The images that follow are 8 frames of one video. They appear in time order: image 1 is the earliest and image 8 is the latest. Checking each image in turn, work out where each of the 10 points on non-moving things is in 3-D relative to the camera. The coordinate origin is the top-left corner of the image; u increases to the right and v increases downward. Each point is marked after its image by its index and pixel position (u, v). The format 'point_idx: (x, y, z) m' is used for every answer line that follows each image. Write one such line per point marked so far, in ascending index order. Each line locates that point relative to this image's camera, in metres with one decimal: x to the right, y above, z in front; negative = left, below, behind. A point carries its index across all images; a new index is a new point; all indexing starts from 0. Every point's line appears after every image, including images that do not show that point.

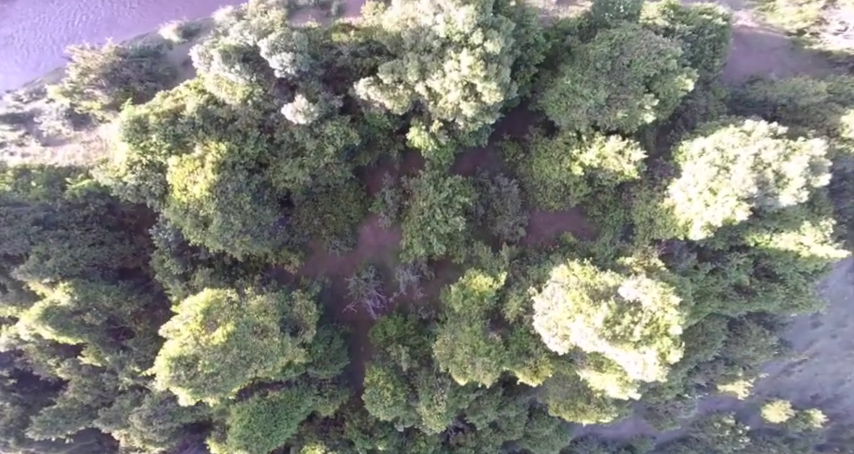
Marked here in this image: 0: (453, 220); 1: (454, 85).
0: (+1.2, +0.2, +20.1) m
1: (+1.0, +5.7, +17.6) m
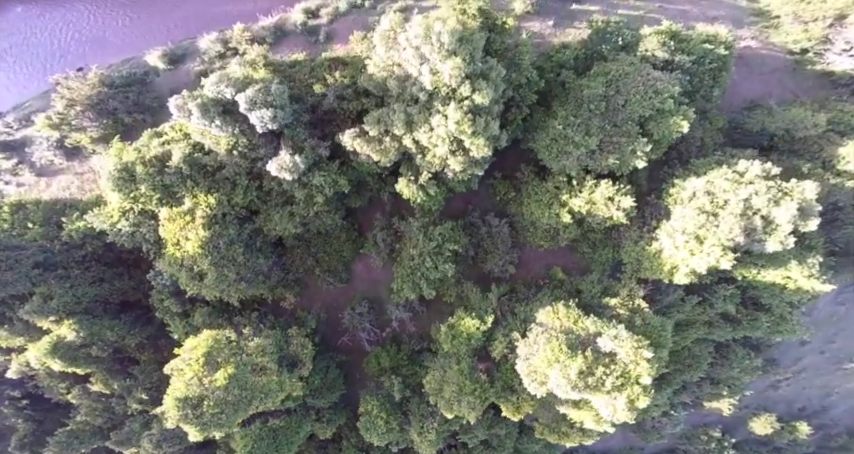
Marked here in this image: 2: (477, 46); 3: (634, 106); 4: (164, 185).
0: (+0.7, -1.8, +20.4) m
1: (+0.5, +3.4, +17.5) m
2: (+1.8, +7.1, +16.8) m
3: (+9.3, +5.4, +19.6) m
4: (-12.0, +1.6, +19.9) m
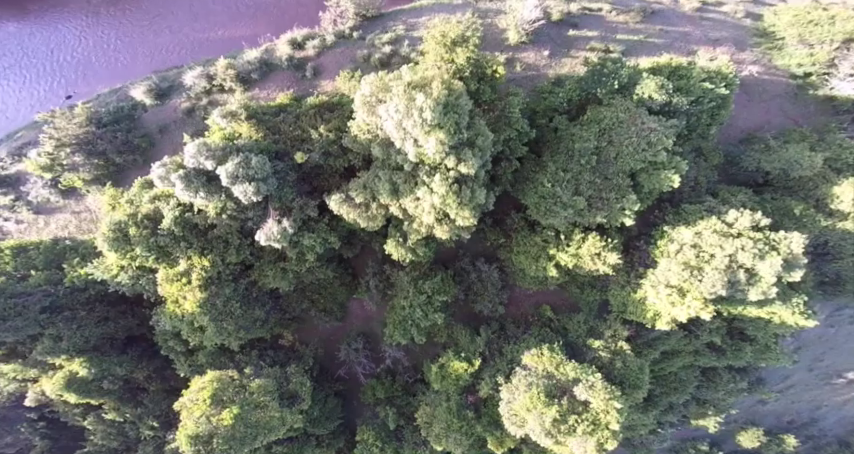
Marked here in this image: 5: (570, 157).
0: (+0.3, -4.2, +21.1) m
1: (0.0, +0.7, +17.6) m
2: (+1.3, +4.2, +16.5) m
3: (+8.8, +2.9, +19.4) m
4: (-12.5, -1.0, +20.3) m
5: (+6.4, +3.0, +19.8) m
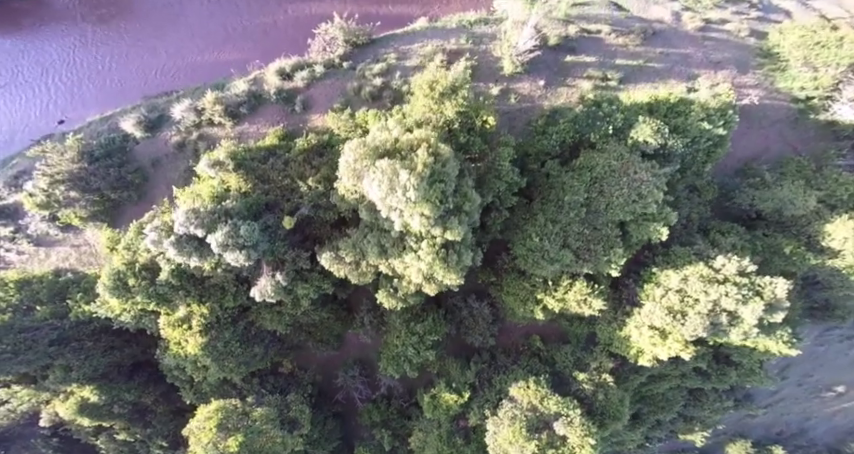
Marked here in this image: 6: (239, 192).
0: (-0.1, -6.3, +21.8) m
1: (-0.5, -1.8, +17.9) m
2: (+0.8, +1.7, +16.5) m
3: (+8.3, +0.7, +19.4) m
4: (-13.0, -3.2, +20.9) m
5: (+6.0, +0.8, +19.8) m
6: (-8.9, +1.2, +20.4) m
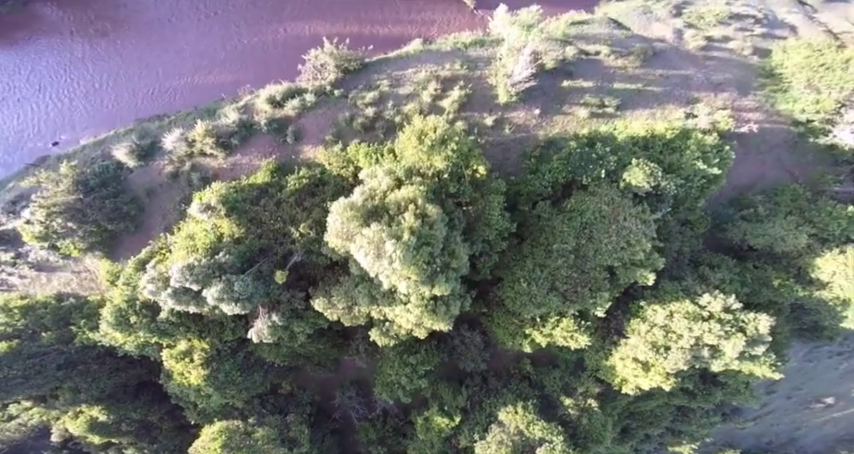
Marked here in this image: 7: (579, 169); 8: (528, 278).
0: (-0.5, -8.1, +22.6) m
1: (-0.8, -3.9, +18.3) m
2: (+0.4, -0.5, +16.7) m
3: (+7.9, -1.3, +19.6) m
4: (-13.3, -5.1, +21.5) m
5: (+5.6, -1.2, +20.0) m
6: (-9.3, -0.7, +20.6) m
7: (+7.1, +2.7, +20.3) m
8: (+4.7, -2.2, +19.8) m
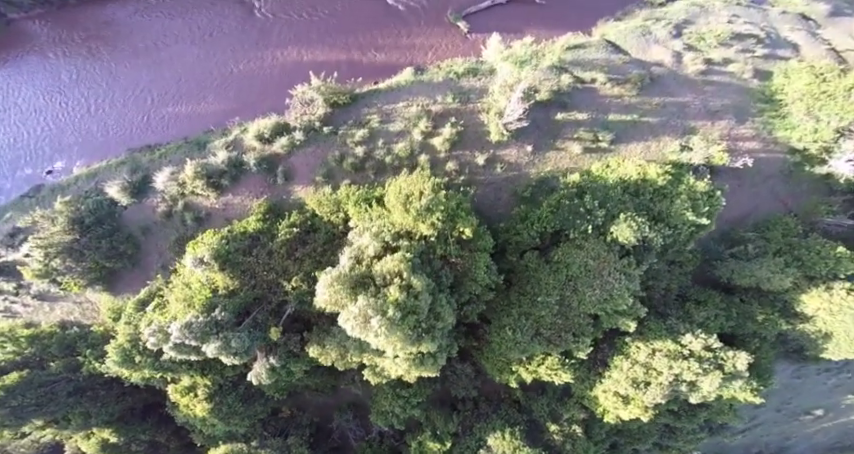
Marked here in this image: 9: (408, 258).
0: (-0.9, -10.2, +23.6) m
1: (-1.3, -6.4, +18.9) m
2: (-0.1, -3.2, +17.0) m
3: (+7.5, -3.7, +20.0) m
4: (-13.8, -7.3, +22.3) m
5: (+5.1, -3.5, +20.4) m
6: (-9.8, -3.0, +21.0) m
7: (+6.6, +0.4, +20.3) m
8: (+4.2, -4.6, +20.3) m
9: (-1.1, -1.7, +19.3) m
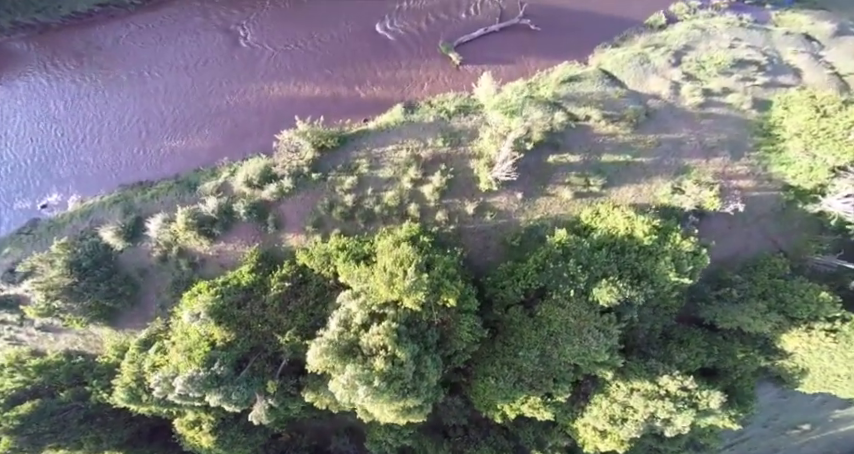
0: (-1.4, -12.6, +24.8) m
1: (-1.8, -9.2, +19.9) m
2: (-0.7, -6.2, +17.7) m
3: (+6.9, -6.4, +20.6) m
4: (-14.3, -9.9, +23.4) m
5: (+4.6, -6.2, +21.0) m
6: (-10.3, -5.8, +21.7) m
7: (+6.1, -2.3, +20.6) m
8: (+3.7, -7.3, +21.0) m
9: (-1.6, -4.5, +19.8) m
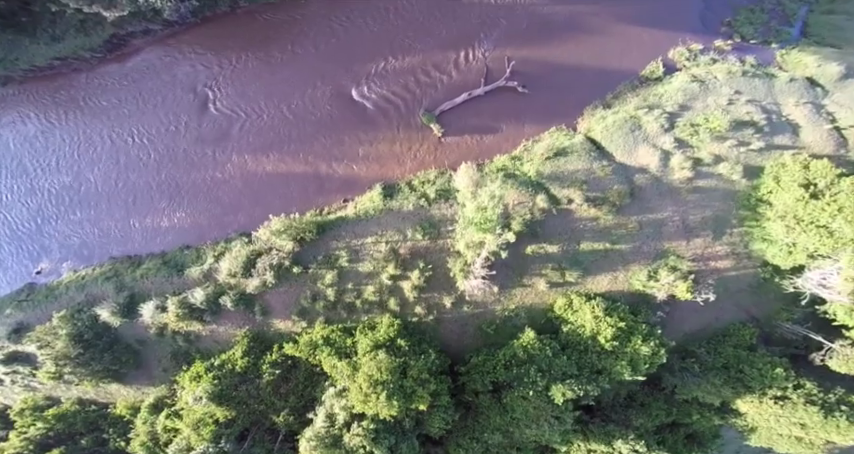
0: (-2.5, -17.2, +28.3) m
1: (-2.9, -14.8, +22.8) m
2: (-1.8, -12.3, +20.0) m
3: (+5.8, -11.9, +22.9) m
4: (-15.3, -14.9, +26.5) m
5: (+3.5, -11.7, +23.3) m
6: (-11.4, -11.1, +24.0) m
7: (+4.9, -7.9, +22.1) m
8: (+2.6, -12.7, +23.4) m
9: (-2.8, -10.2, +21.8) m
